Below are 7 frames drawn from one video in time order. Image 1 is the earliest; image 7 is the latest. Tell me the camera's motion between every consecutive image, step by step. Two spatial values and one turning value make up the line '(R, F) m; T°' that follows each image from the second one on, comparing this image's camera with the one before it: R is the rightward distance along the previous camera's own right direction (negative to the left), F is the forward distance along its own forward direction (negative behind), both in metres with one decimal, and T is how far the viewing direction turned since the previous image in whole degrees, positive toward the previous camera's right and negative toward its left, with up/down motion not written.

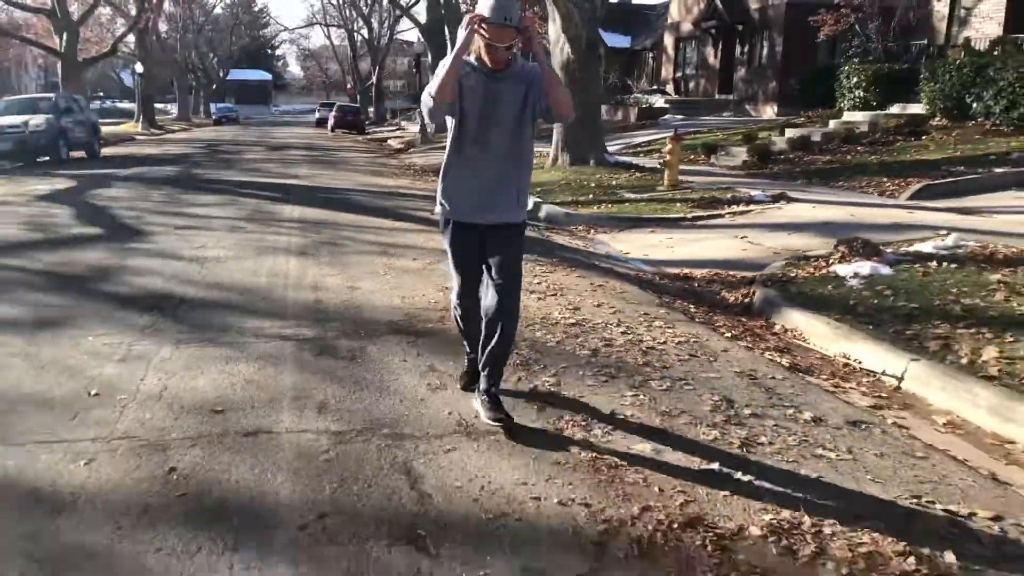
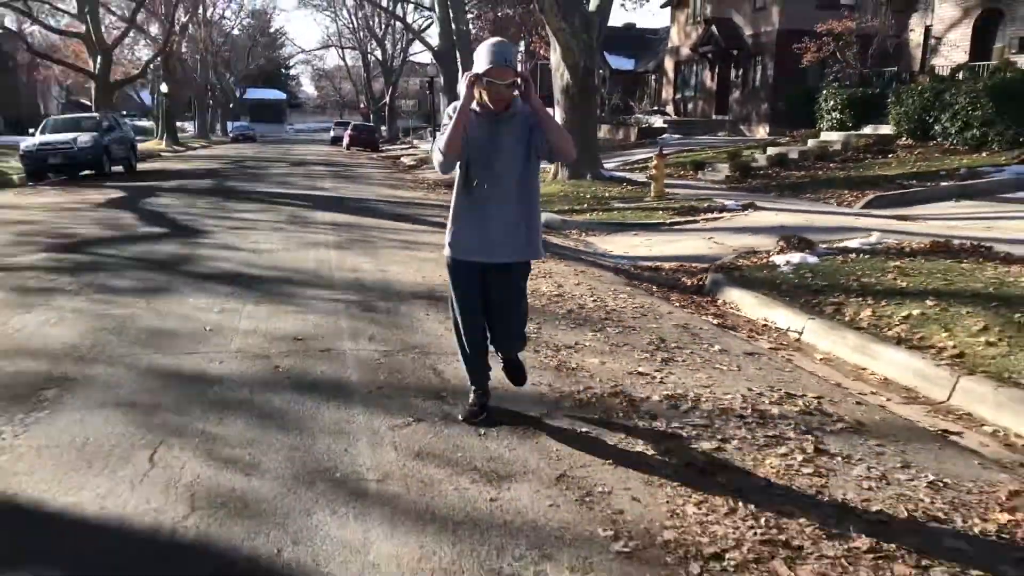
(+0.1, -1.9) m; -1°
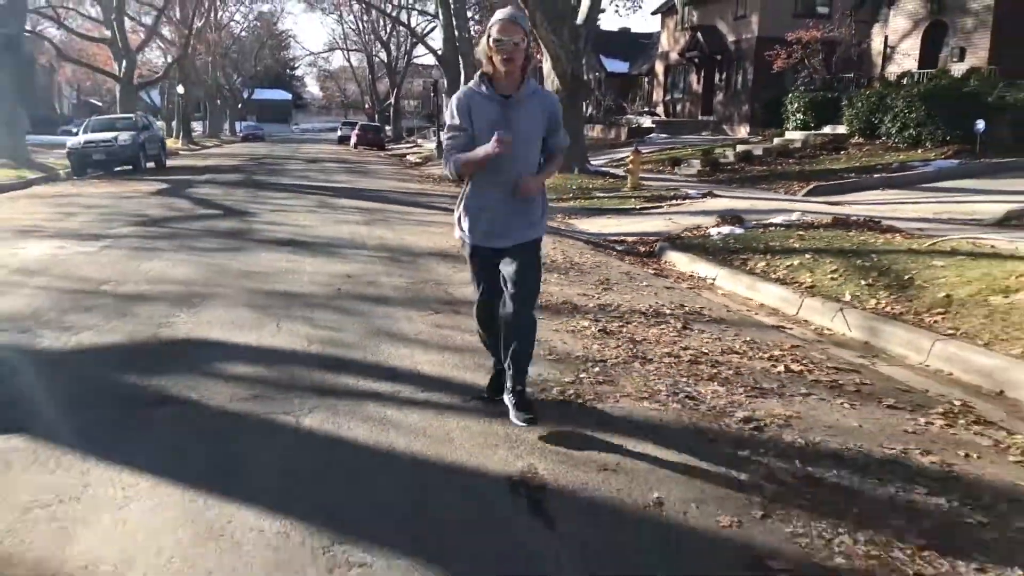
(+0.2, -2.6) m; 0°
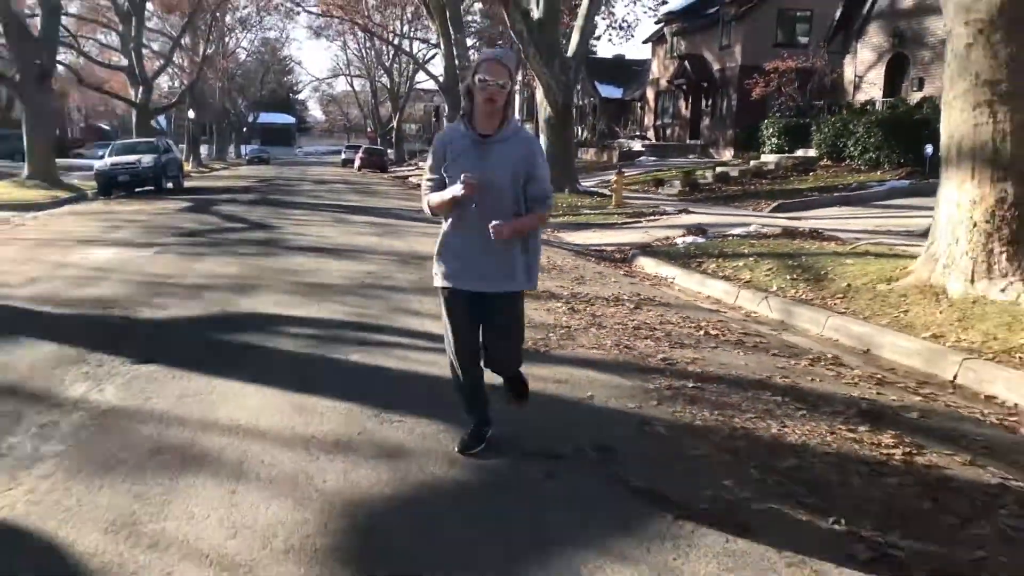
(+0.1, -1.9) m; 0°
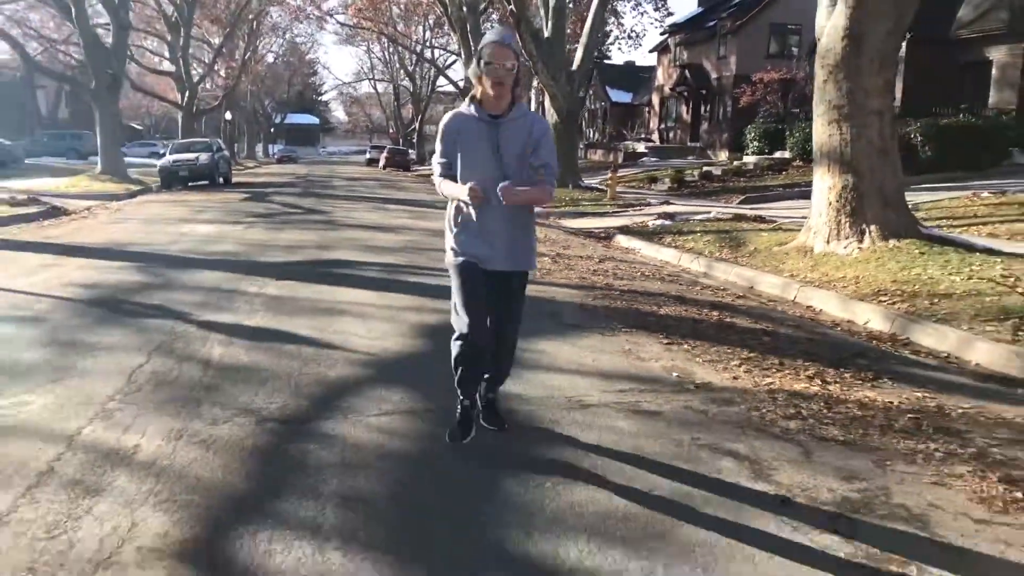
(+0.3, -3.7) m; -1°
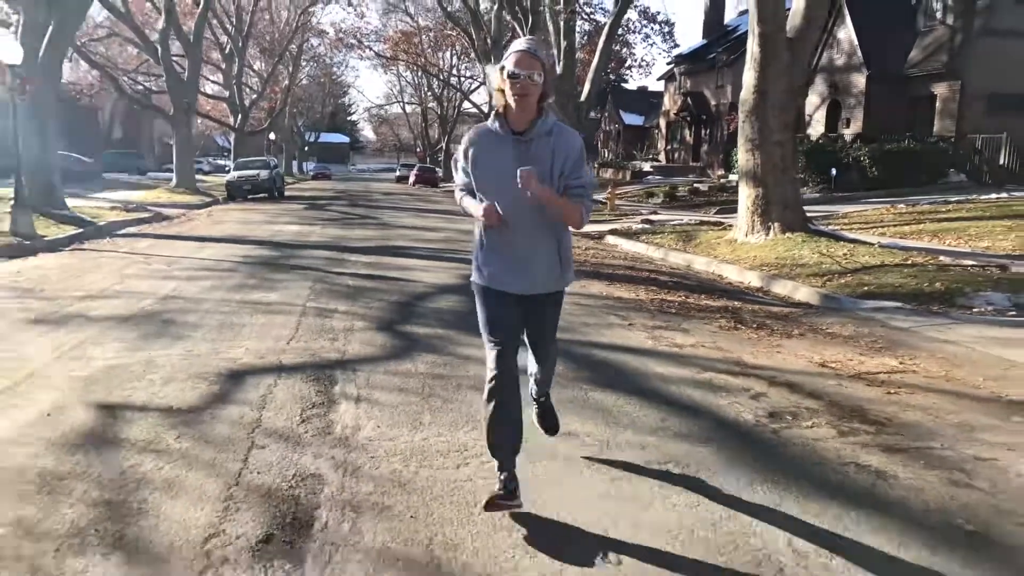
(+0.3, -4.8) m; -2°
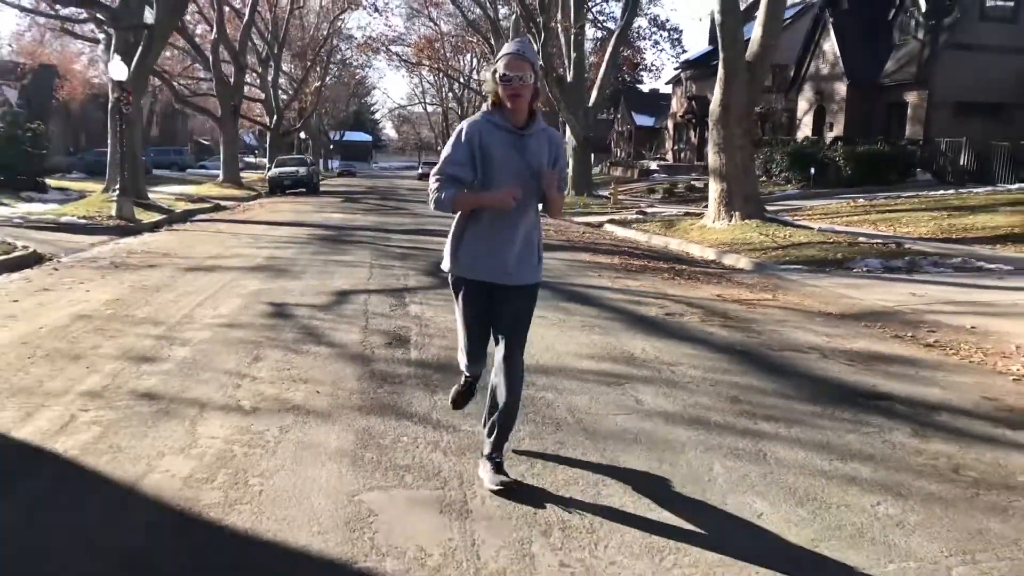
(+0.2, -3.7) m; -1°
